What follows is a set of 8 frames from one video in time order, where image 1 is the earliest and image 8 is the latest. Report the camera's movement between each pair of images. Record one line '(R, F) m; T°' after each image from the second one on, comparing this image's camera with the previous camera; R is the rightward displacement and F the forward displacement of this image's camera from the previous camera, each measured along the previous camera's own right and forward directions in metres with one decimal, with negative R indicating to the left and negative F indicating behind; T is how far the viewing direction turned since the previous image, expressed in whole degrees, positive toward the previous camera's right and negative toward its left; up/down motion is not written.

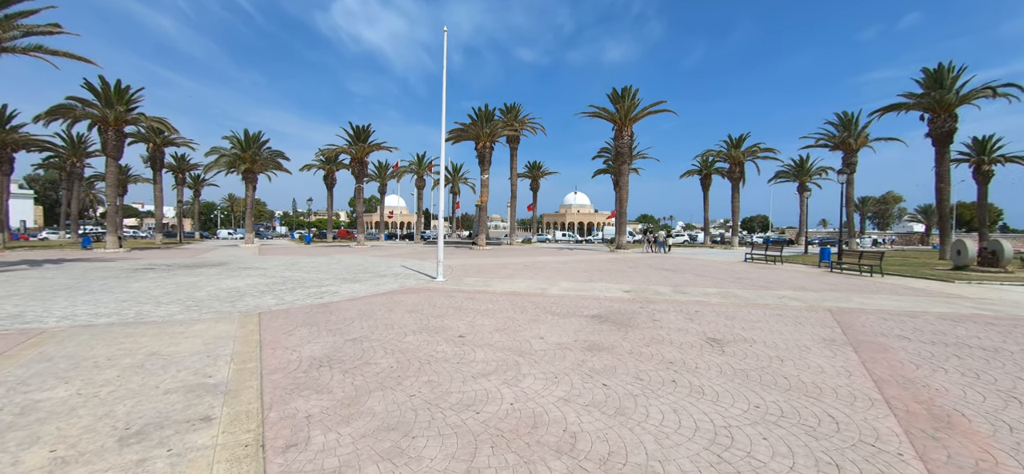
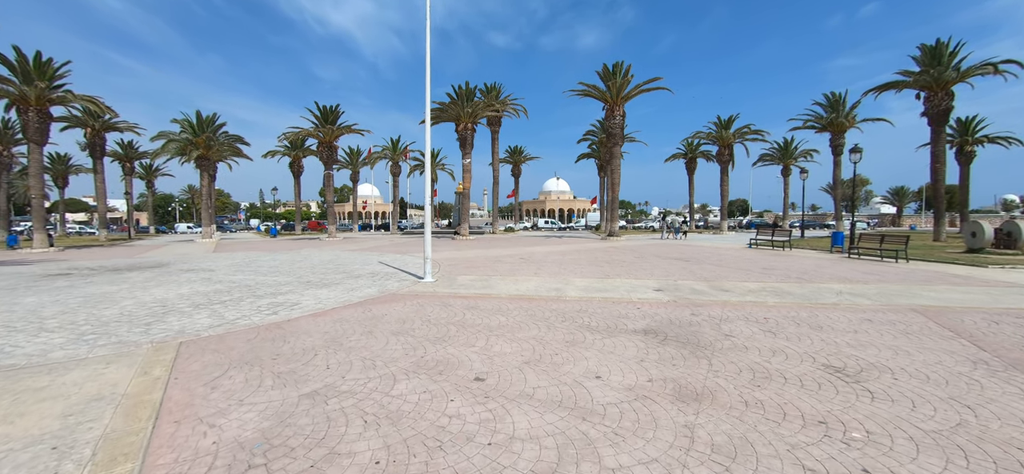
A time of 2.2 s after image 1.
(-0.7, +2.1) m; +3°
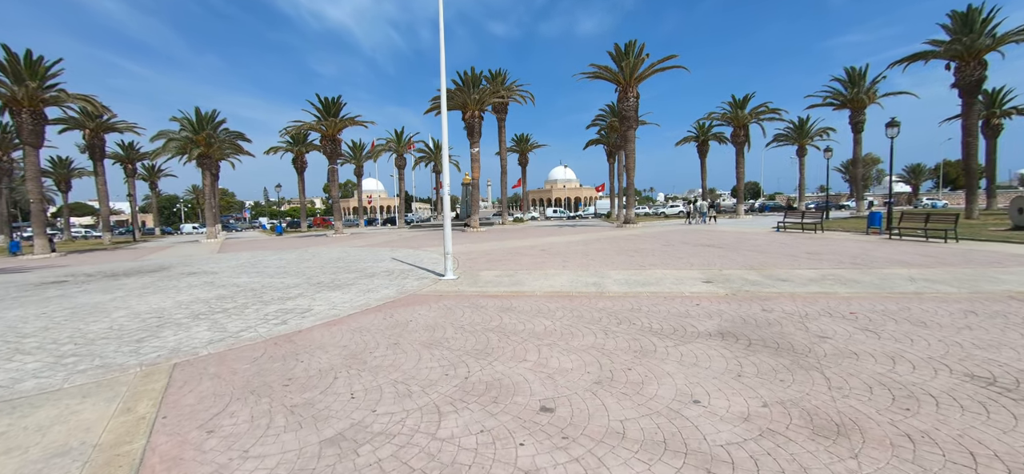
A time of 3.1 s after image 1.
(-0.5, +0.9) m; -1°
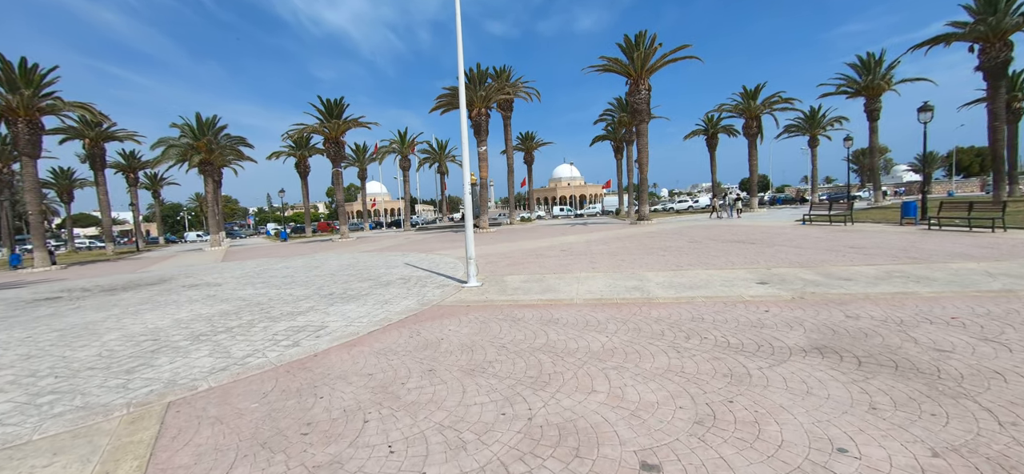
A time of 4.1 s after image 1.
(-0.5, +0.8) m; 0°
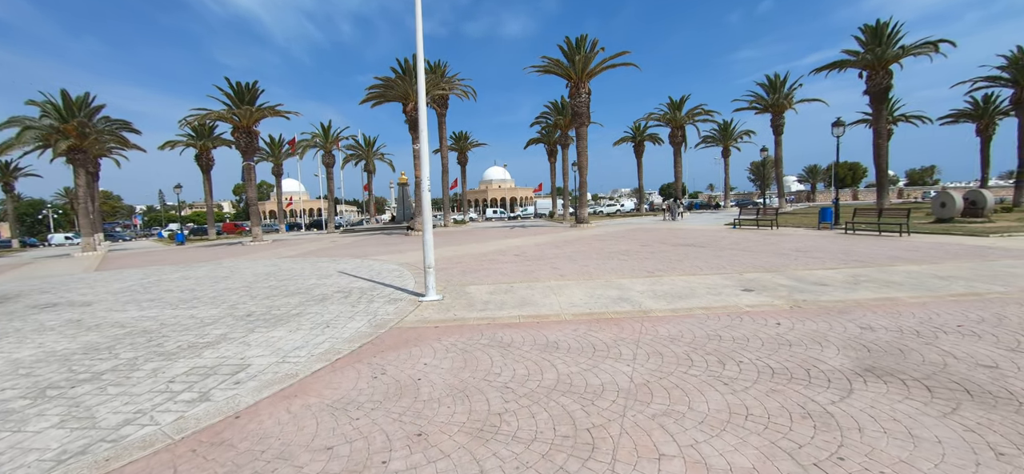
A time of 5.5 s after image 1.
(-0.7, +1.1) m; +10°
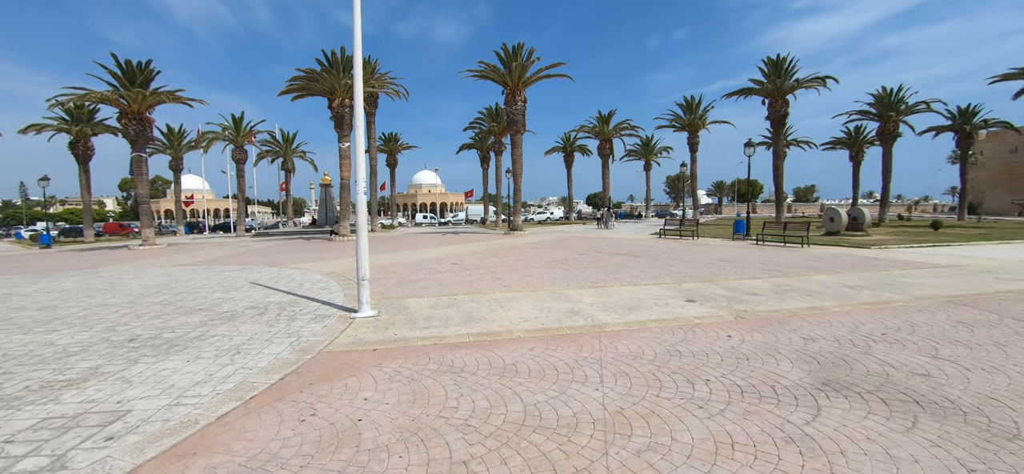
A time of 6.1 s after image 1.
(-0.3, +0.5) m; +10°
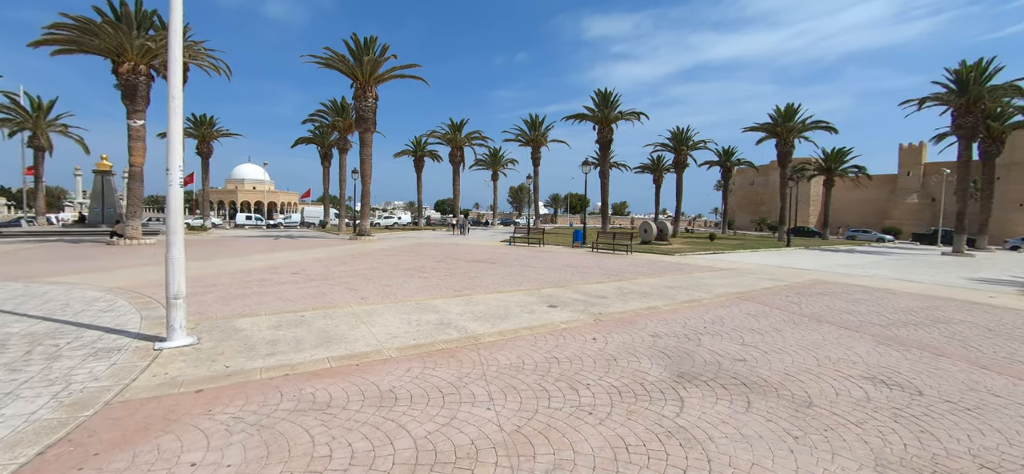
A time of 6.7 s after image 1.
(-0.3, +0.3) m; +21°
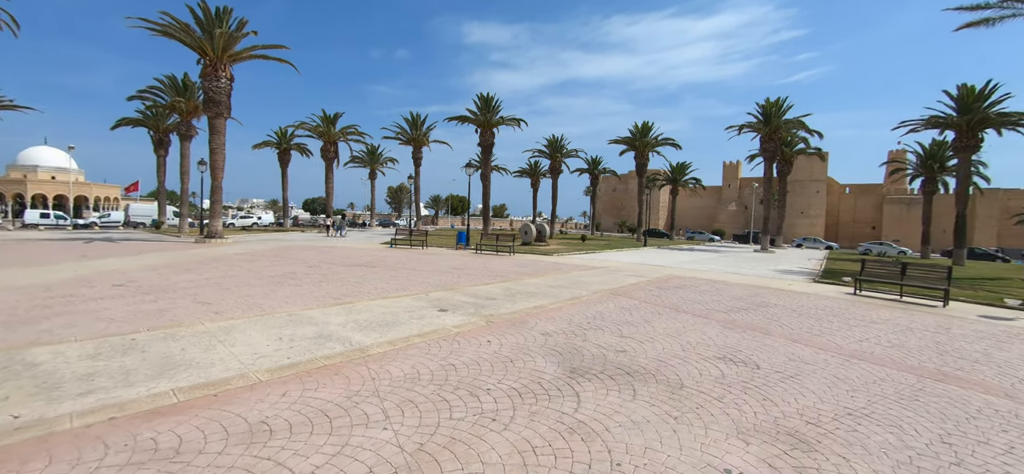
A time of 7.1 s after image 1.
(-0.1, +0.1) m; +16°
